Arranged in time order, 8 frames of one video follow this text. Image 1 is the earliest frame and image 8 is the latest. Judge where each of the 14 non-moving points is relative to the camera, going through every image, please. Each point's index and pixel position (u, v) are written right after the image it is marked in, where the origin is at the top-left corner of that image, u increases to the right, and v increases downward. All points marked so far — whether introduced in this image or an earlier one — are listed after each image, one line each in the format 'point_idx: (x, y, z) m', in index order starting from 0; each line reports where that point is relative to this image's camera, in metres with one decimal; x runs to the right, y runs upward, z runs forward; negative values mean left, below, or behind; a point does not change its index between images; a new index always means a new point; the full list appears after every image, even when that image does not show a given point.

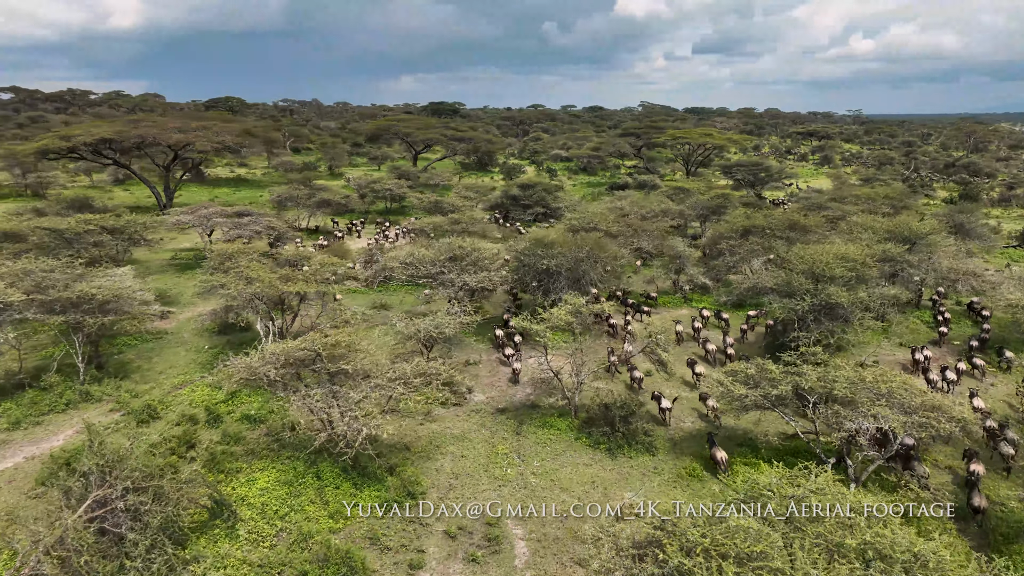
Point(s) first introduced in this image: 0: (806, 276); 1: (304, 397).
0: (+6.6, +0.3, +17.0) m
1: (-3.0, -1.6, +10.8) m
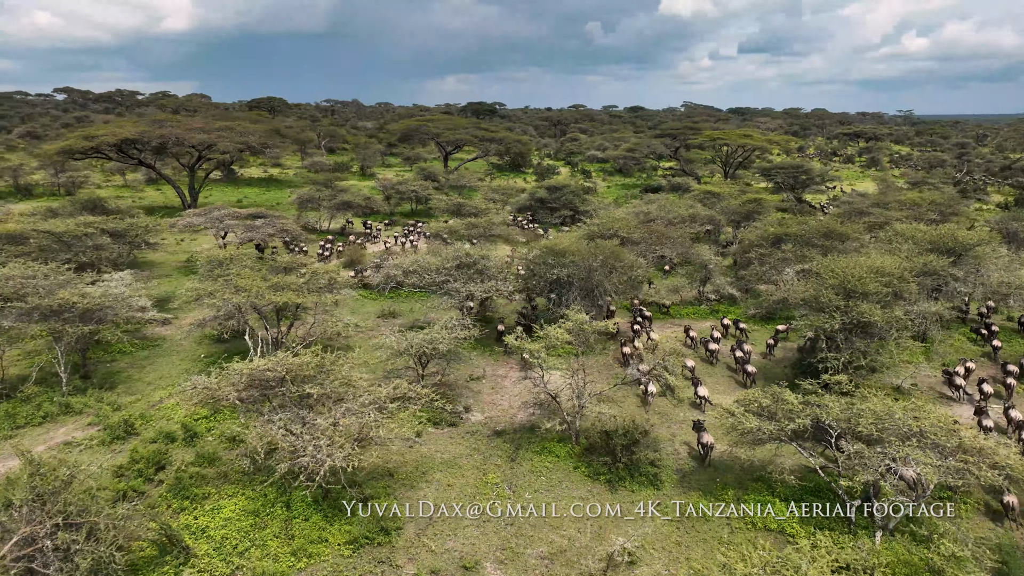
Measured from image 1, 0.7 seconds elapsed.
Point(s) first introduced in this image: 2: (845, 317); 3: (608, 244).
0: (+6.7, -0.1, +15.7) m
1: (-3.2, -1.8, +9.9) m
2: (+6.5, -0.6, +14.8) m
3: (+2.4, +1.1, +19.6) m
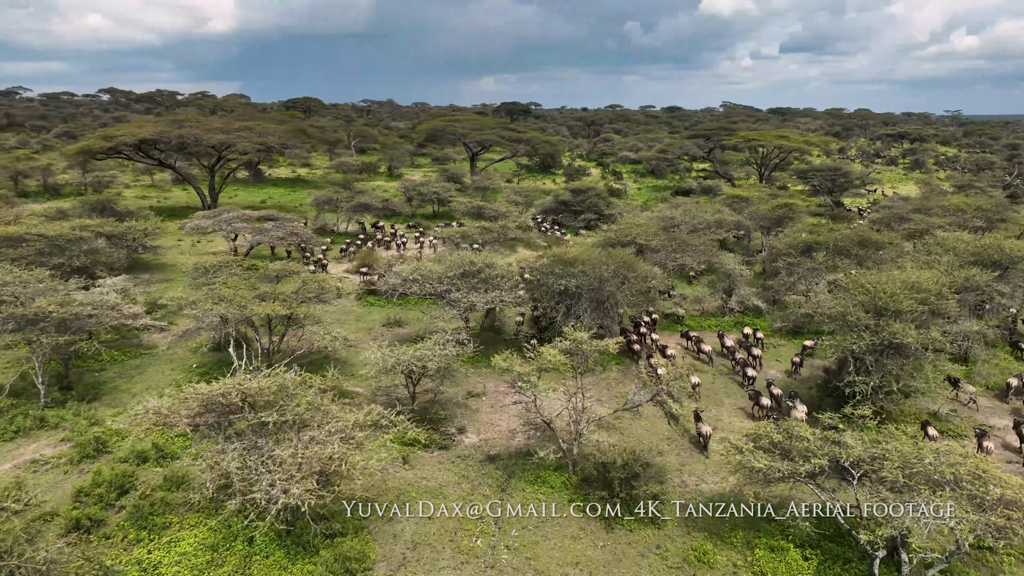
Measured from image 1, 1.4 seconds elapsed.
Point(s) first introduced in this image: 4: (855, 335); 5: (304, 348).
0: (+6.7, -0.4, +14.4) m
1: (-3.5, -2.0, +9.1) m
2: (+6.5, -0.9, +13.5) m
3: (+2.6, +0.9, +18.5) m
4: (+6.3, -0.9, +13.9) m
5: (-4.0, -1.2, +14.5) m
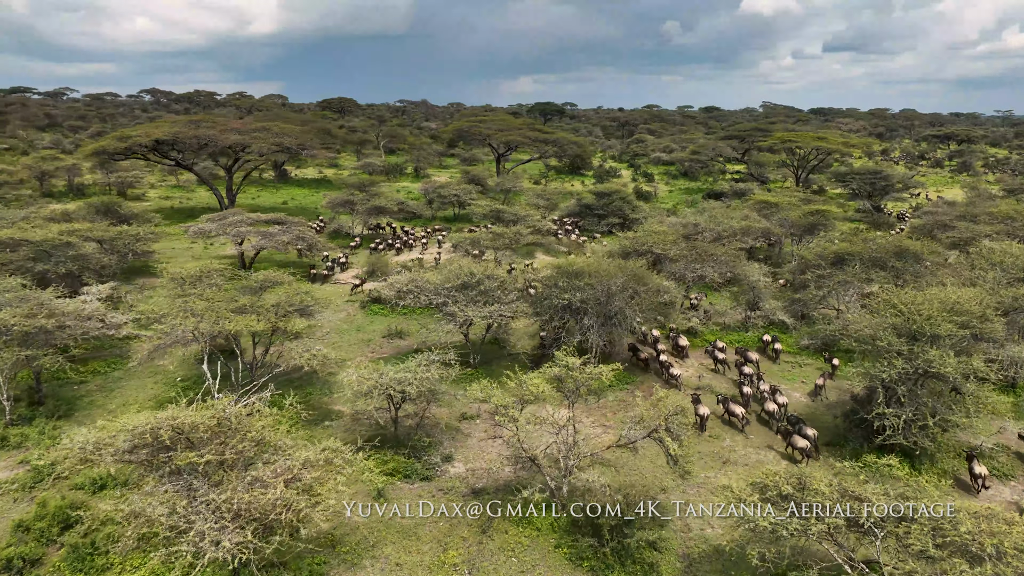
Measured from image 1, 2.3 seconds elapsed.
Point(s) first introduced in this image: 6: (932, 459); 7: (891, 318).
0: (+6.6, -0.7, +12.9) m
1: (-3.9, -2.2, +8.1) m
2: (+6.3, -1.3, +12.0) m
3: (+2.8, +0.6, +17.3) m
4: (+6.2, -1.2, +12.4) m
5: (-4.1, -1.4, +13.5) m
6: (+6.9, -2.8, +12.3) m
7: (+6.6, -0.5, +13.1) m
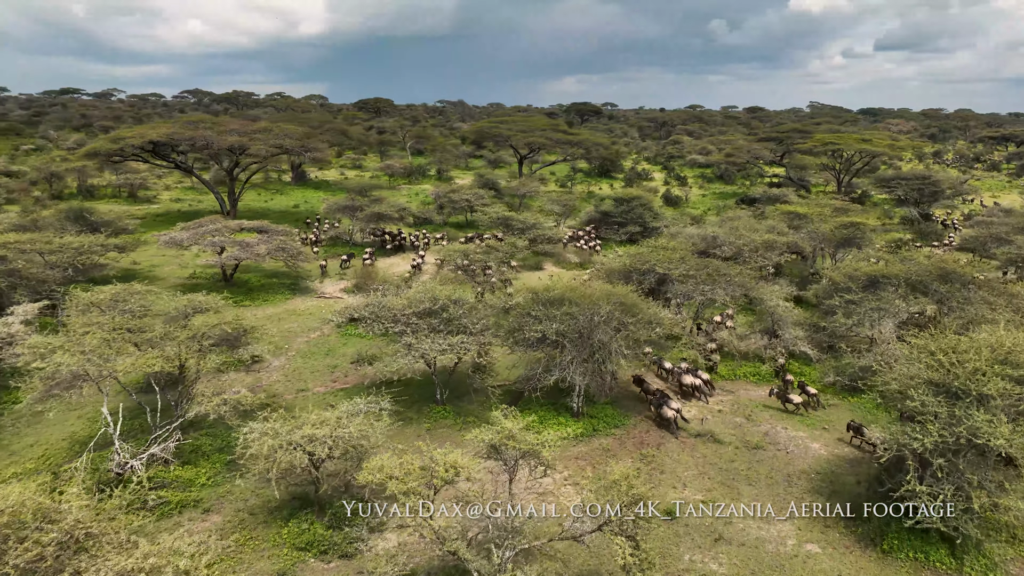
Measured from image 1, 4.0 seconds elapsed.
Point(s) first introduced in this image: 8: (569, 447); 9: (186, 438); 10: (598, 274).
0: (+5.9, -1.3, +10.4) m
1: (-4.9, -2.7, +6.2) m
2: (+5.5, -1.9, +9.5) m
3: (+2.2, 0.0, +14.9) m
4: (+5.4, -1.8, +10.0) m
5: (-4.9, -1.8, +11.6) m
6: (+6.1, -3.4, +9.8) m
7: (+5.9, -1.1, +10.6) m
8: (+1.0, -2.8, +13.4) m
9: (-5.4, -2.5, +12.4) m
10: (+2.2, +0.3, +19.4) m
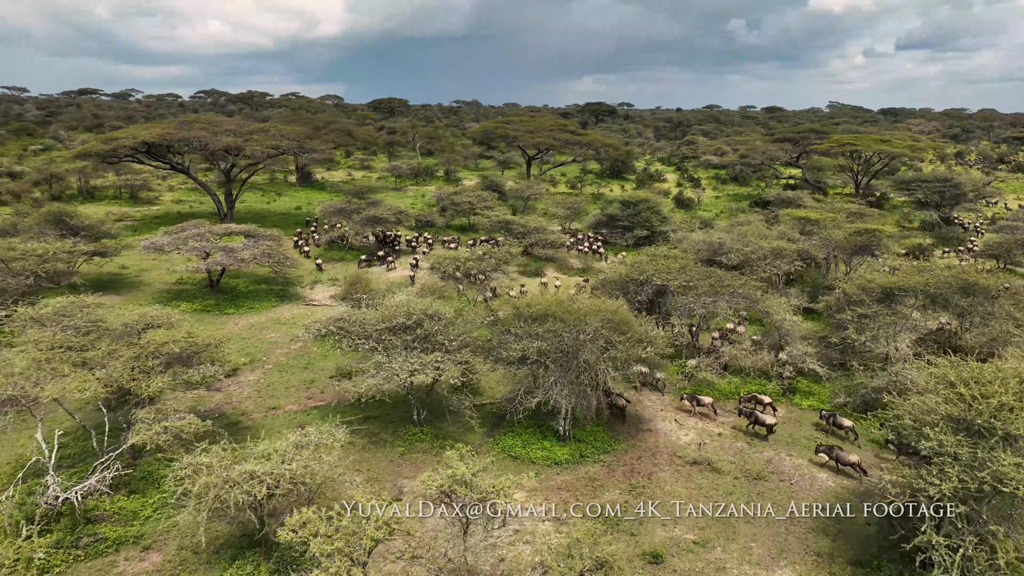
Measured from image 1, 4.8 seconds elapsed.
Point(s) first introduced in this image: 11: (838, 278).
0: (+5.4, -1.6, +9.2) m
1: (-5.4, -2.9, +5.2) m
2: (+5.1, -2.1, +8.3) m
3: (+1.9, -0.2, +13.8) m
4: (+4.9, -2.1, +8.8) m
5: (-5.3, -2.1, +10.6) m
6: (+5.6, -3.6, +8.6) m
7: (+5.4, -1.4, +9.4) m
8: (+0.7, -3.1, +12.3) m
9: (-5.8, -2.7, +11.5) m
10: (+2.0, +0.1, +18.3) m
11: (+8.3, +0.2, +19.1) m
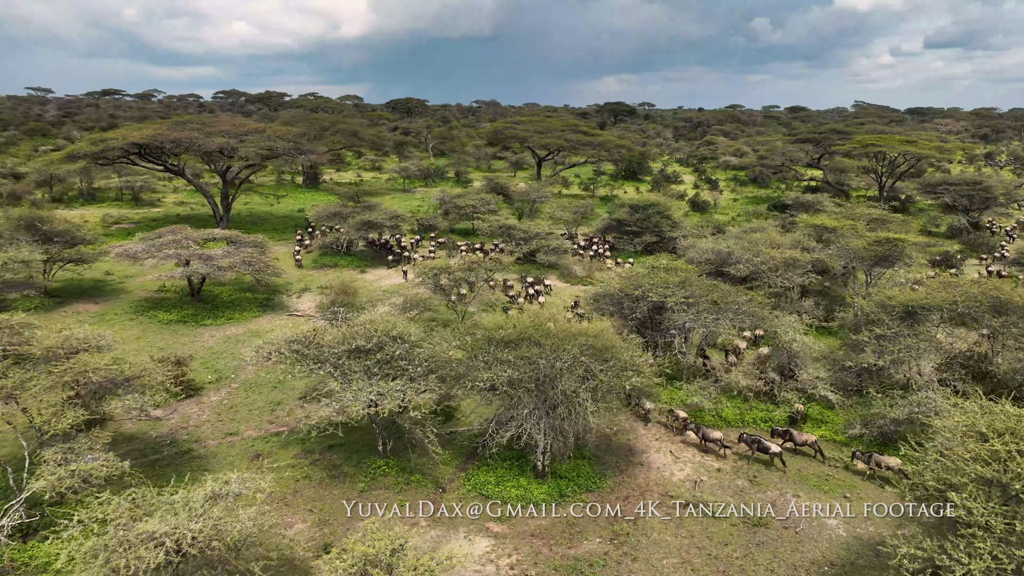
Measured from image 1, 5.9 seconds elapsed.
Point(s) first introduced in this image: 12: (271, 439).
0: (+4.9, -1.9, +7.7) m
1: (-6.1, -3.2, +4.0) m
2: (+4.5, -2.5, +6.9) m
3: (+1.5, -0.6, +12.5) m
4: (+4.4, -2.4, +7.3) m
5: (-5.8, -2.3, +9.5) m
6: (+5.0, -4.0, +7.1) m
7: (+4.9, -1.7, +7.9) m
8: (+0.2, -3.4, +10.9) m
9: (-6.2, -3.0, +10.3) m
10: (+1.7, -0.3, +16.9) m
11: (+8.1, -0.1, +17.5) m
12: (-4.3, -2.7, +13.3) m
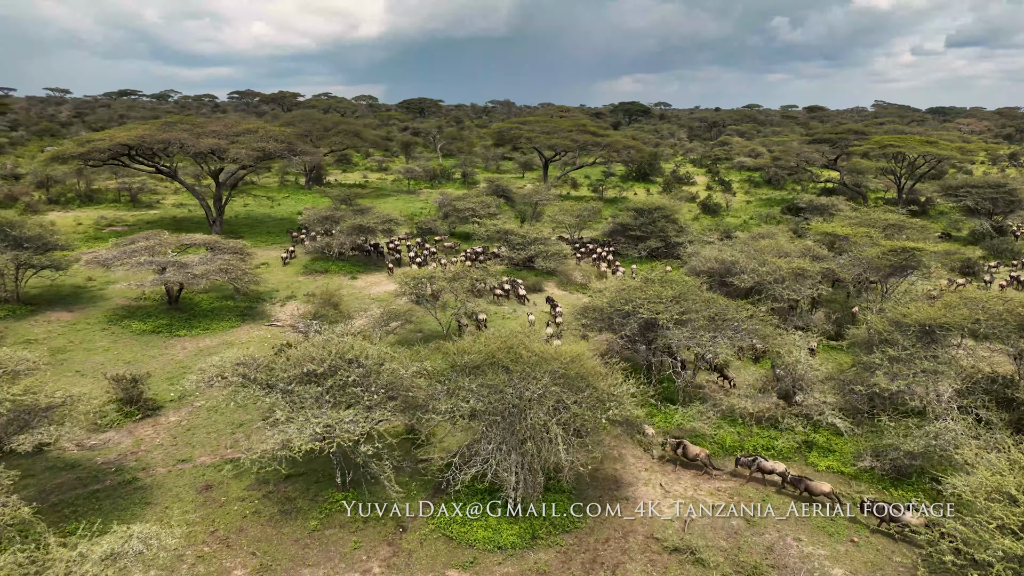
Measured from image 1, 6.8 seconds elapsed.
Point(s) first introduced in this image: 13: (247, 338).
0: (+4.4, -2.2, +6.5) m
1: (-6.7, -3.4, +3.0) m
2: (+3.9, -2.7, +5.6) m
3: (+1.1, -0.8, +11.3) m
4: (+3.8, -2.7, +6.1) m
5: (-6.3, -2.6, +8.4) m
6: (+4.5, -4.3, +5.9) m
7: (+4.4, -2.0, +6.7) m
8: (-0.3, -3.6, +9.8) m
9: (-6.7, -3.2, +9.3) m
10: (+1.3, -0.5, +15.7) m
11: (+7.7, -0.4, +16.2) m
12: (-4.7, -2.9, +12.2) m
13: (-6.7, -1.2, +19.1) m
